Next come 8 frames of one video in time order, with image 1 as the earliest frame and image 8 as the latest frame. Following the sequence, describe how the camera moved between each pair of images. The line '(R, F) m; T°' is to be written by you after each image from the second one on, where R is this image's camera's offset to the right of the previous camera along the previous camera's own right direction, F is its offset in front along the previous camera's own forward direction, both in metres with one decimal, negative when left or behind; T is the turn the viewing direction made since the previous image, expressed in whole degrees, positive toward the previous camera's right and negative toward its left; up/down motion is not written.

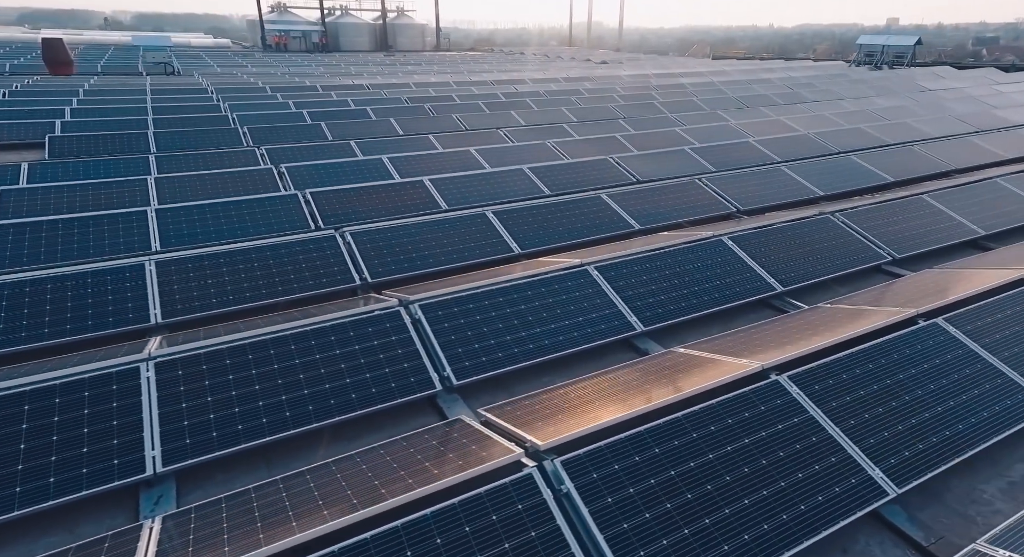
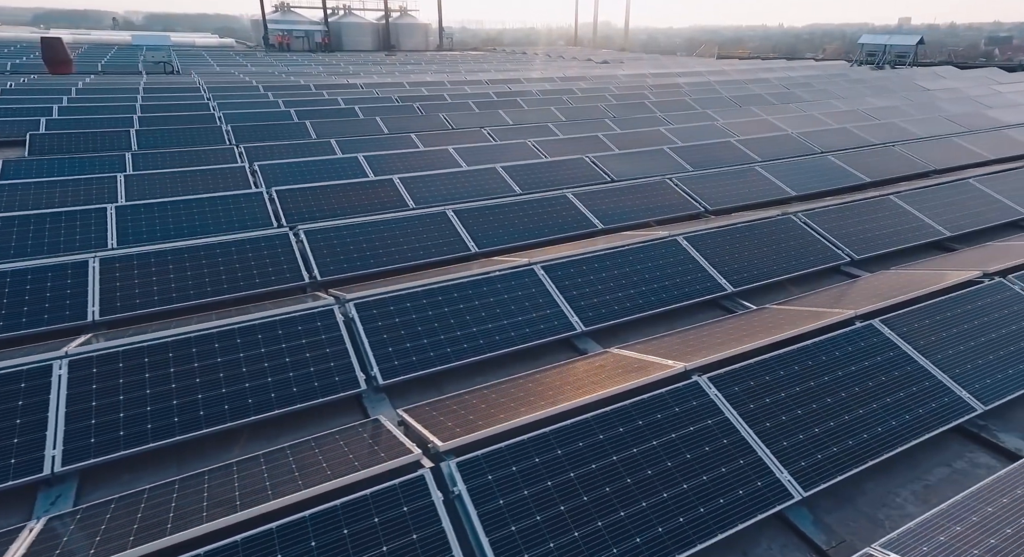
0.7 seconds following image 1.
(+1.4, +0.1) m; 0°
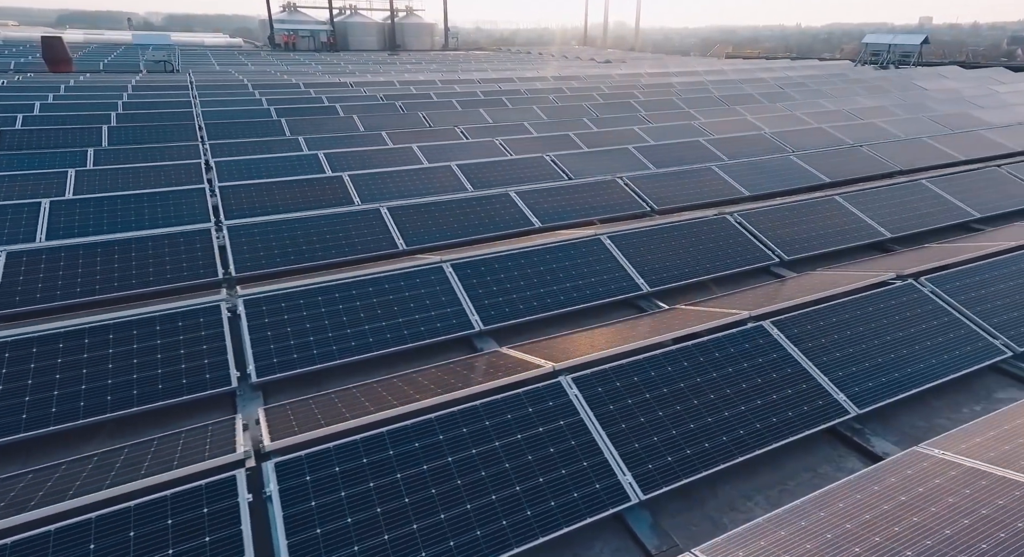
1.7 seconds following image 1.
(+2.3, +0.2) m; -1°
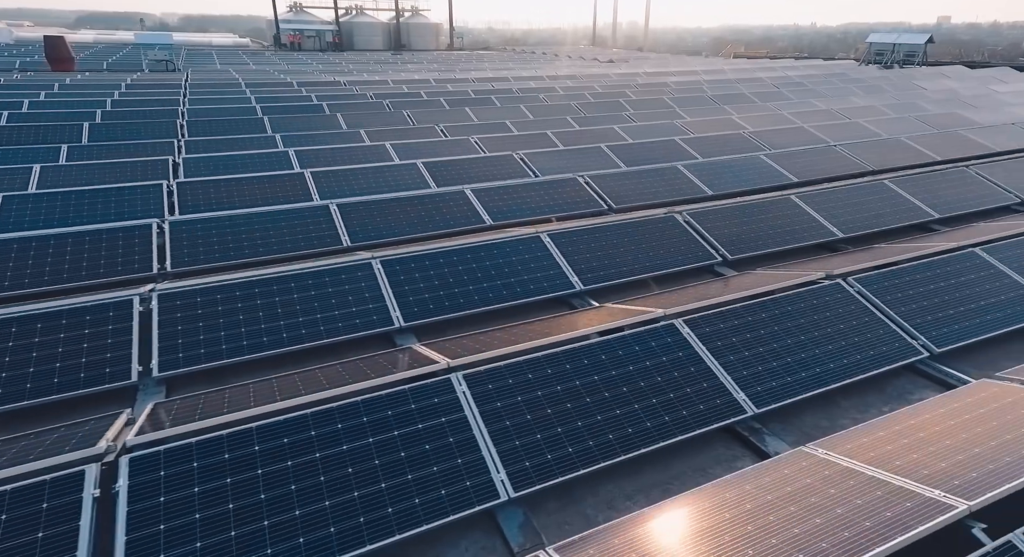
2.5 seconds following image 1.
(+1.8, +0.1) m; 0°
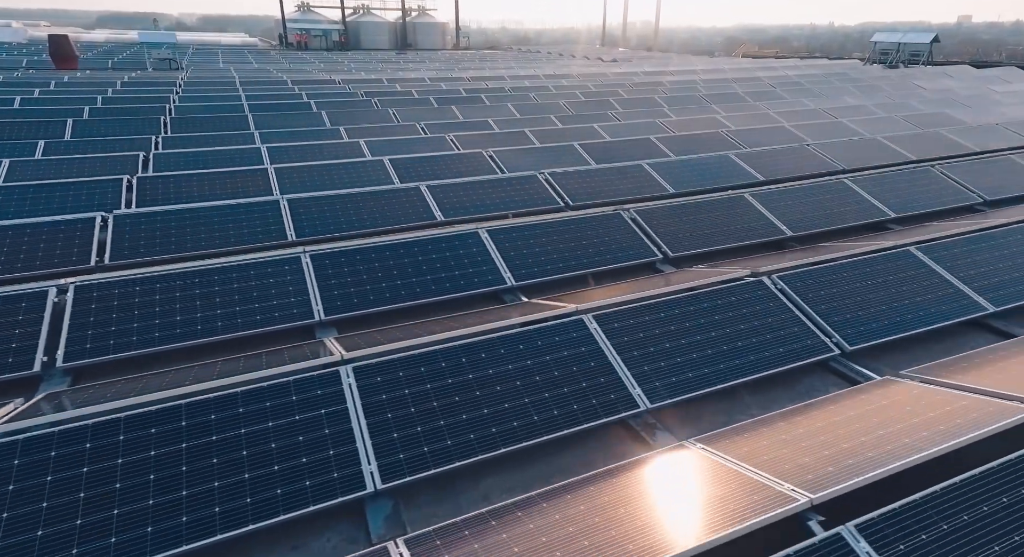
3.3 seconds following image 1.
(+1.8, 0.0) m; -1°
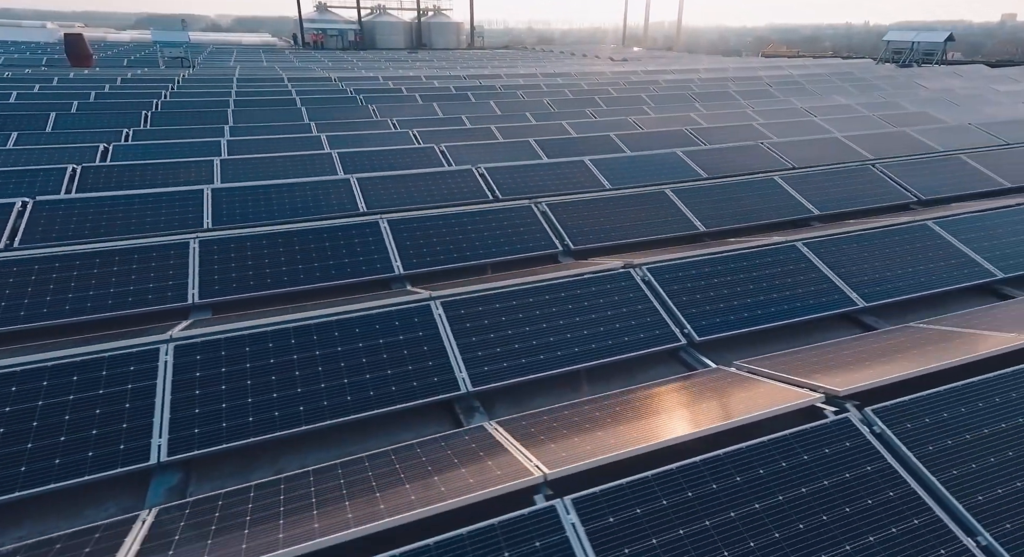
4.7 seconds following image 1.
(+3.1, -0.1) m; -1°
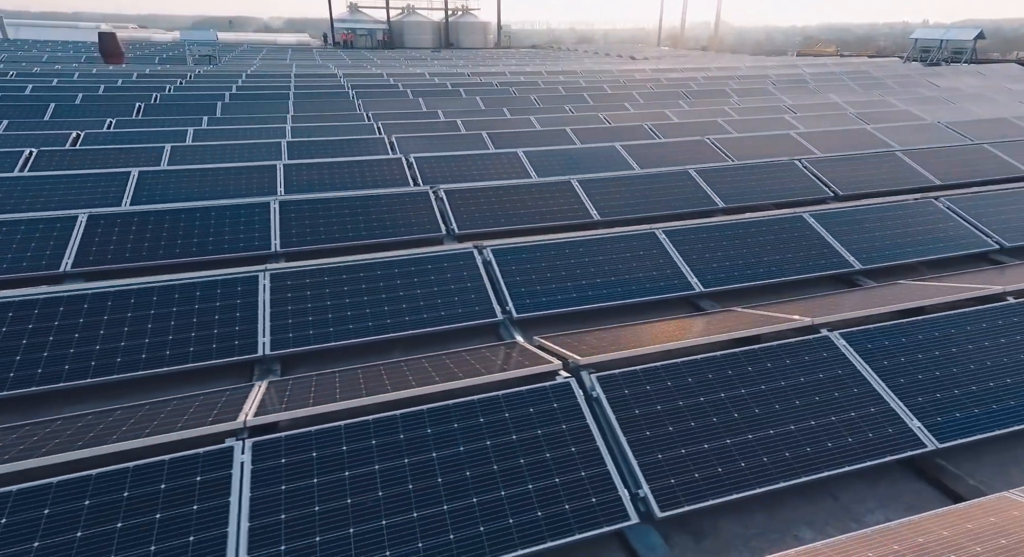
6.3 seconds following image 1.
(+3.9, -0.3) m; -2°
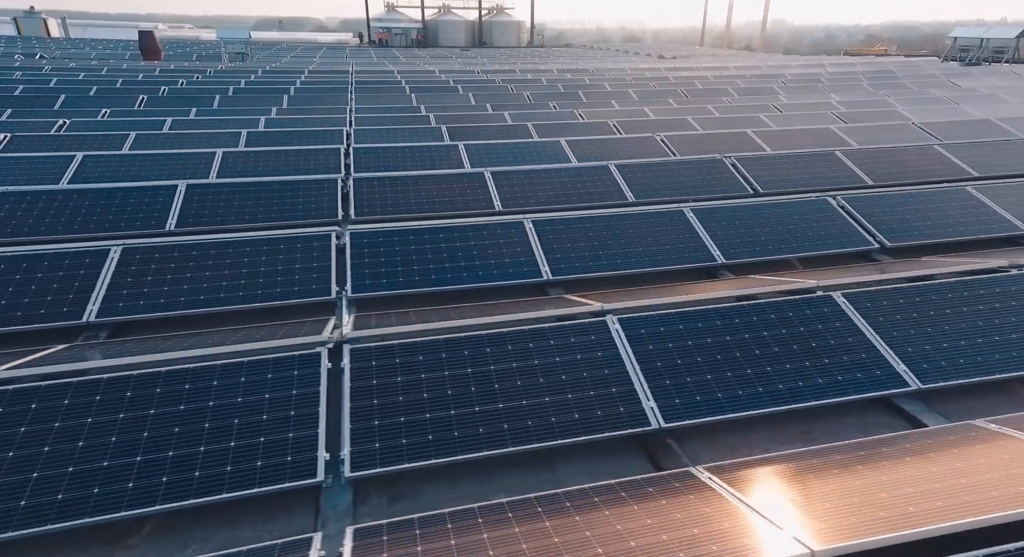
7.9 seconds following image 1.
(+3.8, -0.1) m; -3°
